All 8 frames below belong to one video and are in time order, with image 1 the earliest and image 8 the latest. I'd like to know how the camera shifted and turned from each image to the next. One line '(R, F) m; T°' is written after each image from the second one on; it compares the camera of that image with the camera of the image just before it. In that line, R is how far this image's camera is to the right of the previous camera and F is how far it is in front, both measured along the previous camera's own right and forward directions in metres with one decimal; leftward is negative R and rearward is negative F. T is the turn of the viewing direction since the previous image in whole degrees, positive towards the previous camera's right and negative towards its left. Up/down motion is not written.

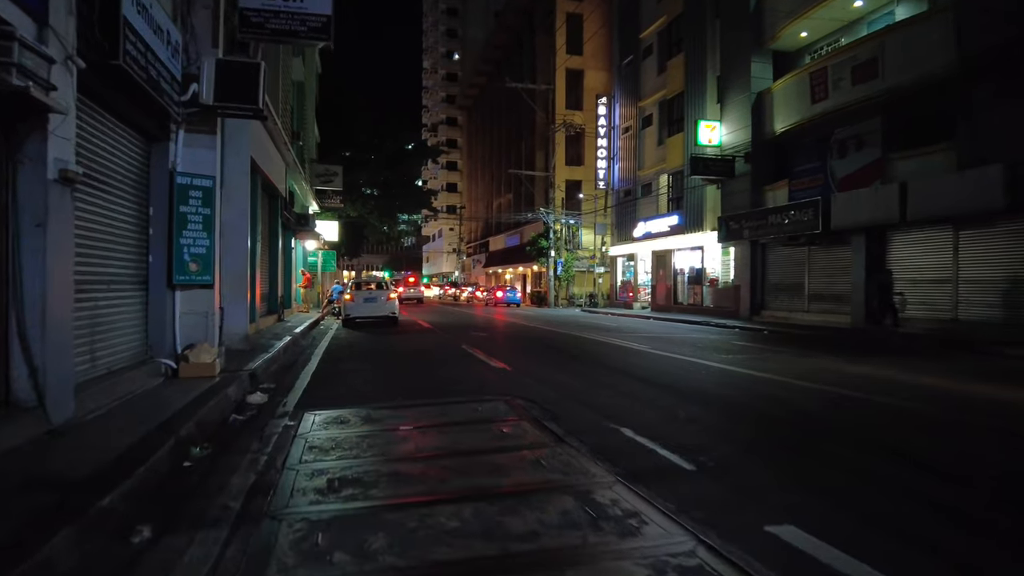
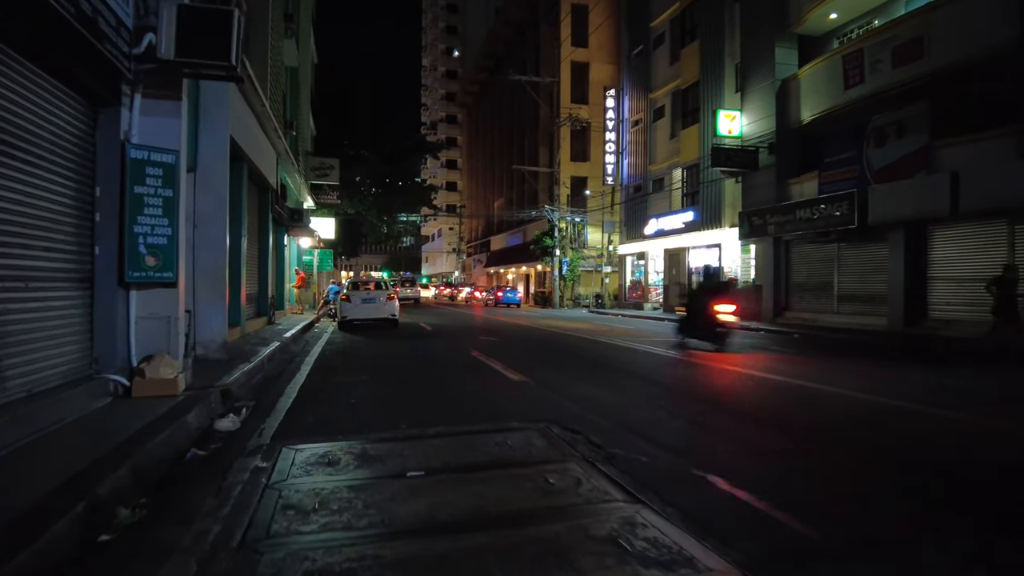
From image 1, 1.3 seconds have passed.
(-0.3, +1.6) m; 0°
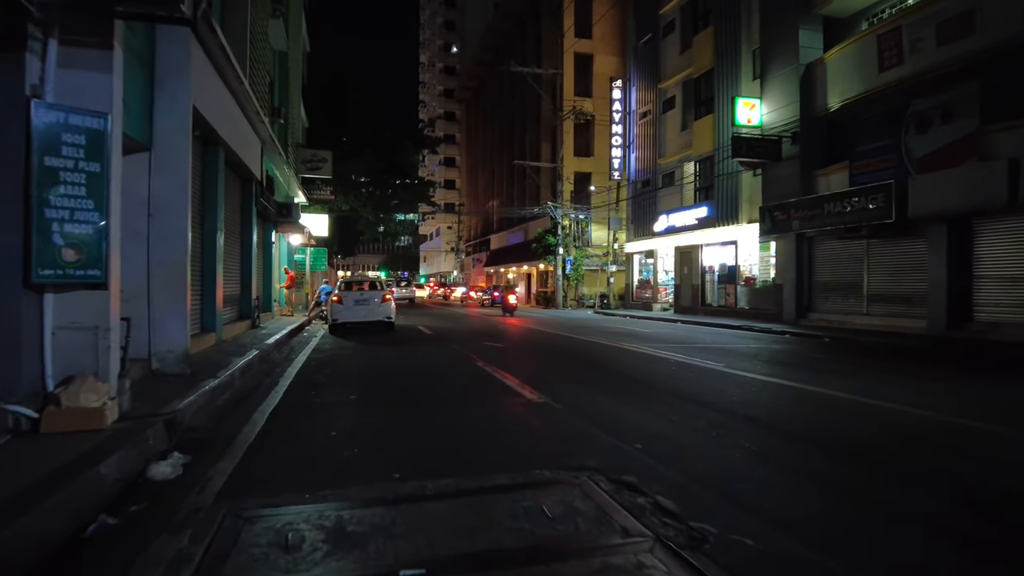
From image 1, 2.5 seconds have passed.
(-0.2, +1.6) m; 0°
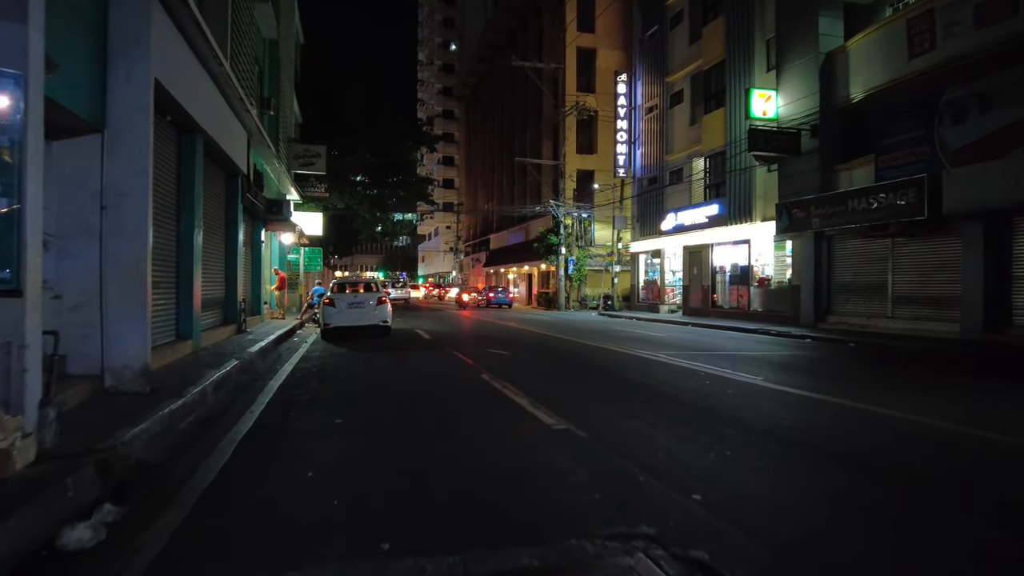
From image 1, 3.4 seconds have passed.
(-0.2, +1.2) m; 0°
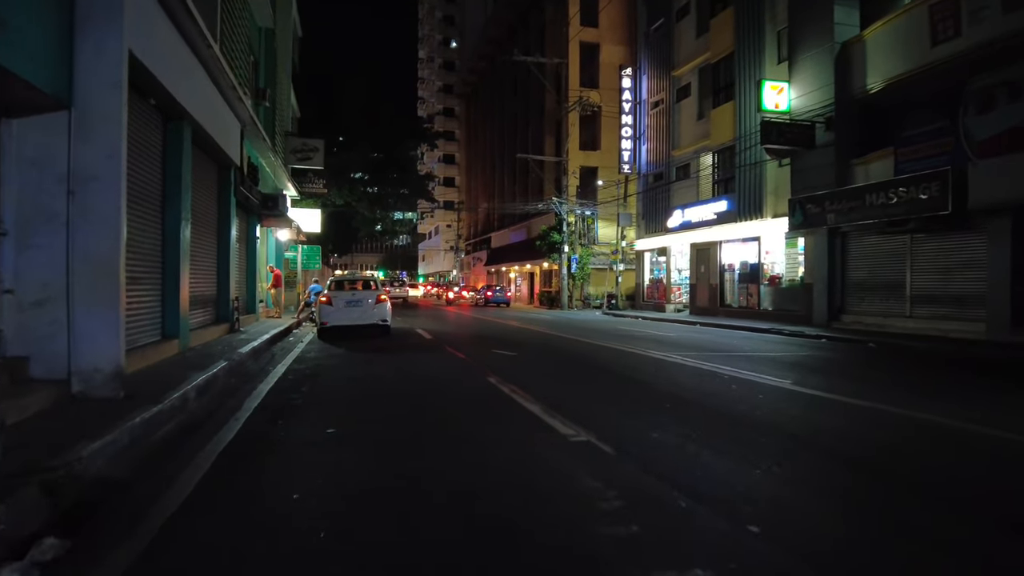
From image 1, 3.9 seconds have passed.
(-0.1, +0.7) m; 0°
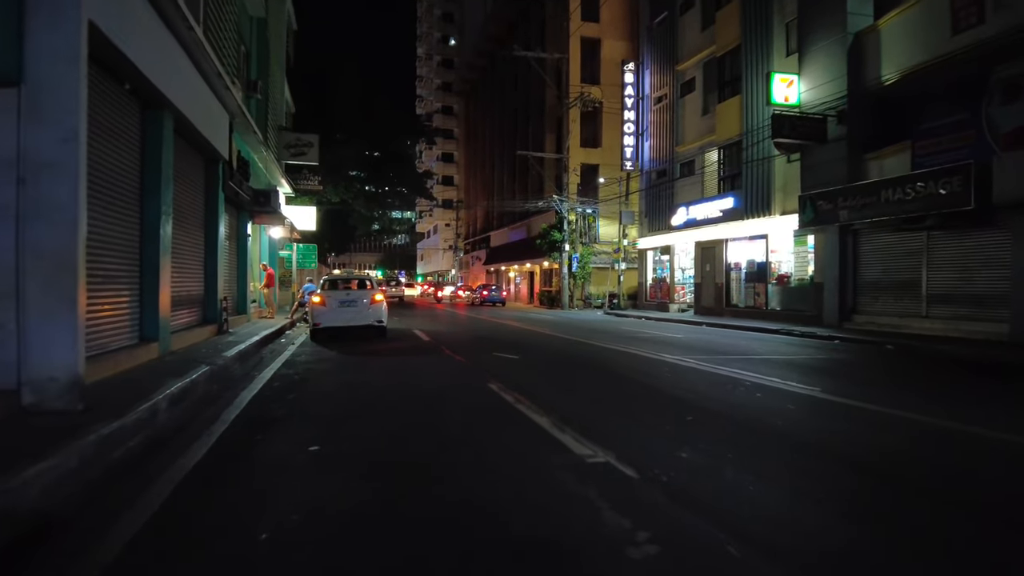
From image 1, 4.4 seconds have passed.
(-0.1, +0.7) m; 0°
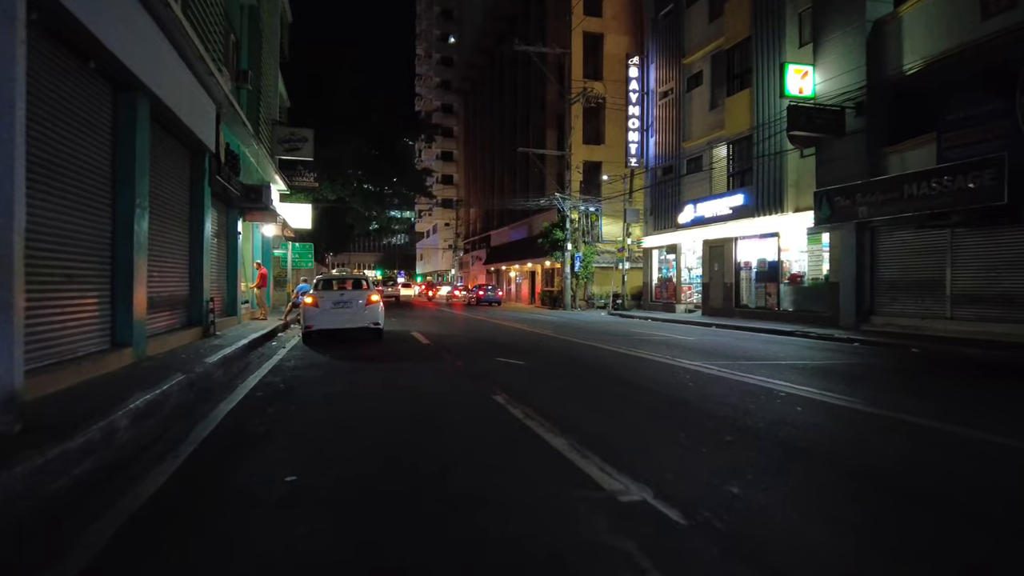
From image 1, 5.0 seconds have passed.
(-0.1, +0.9) m; 0°
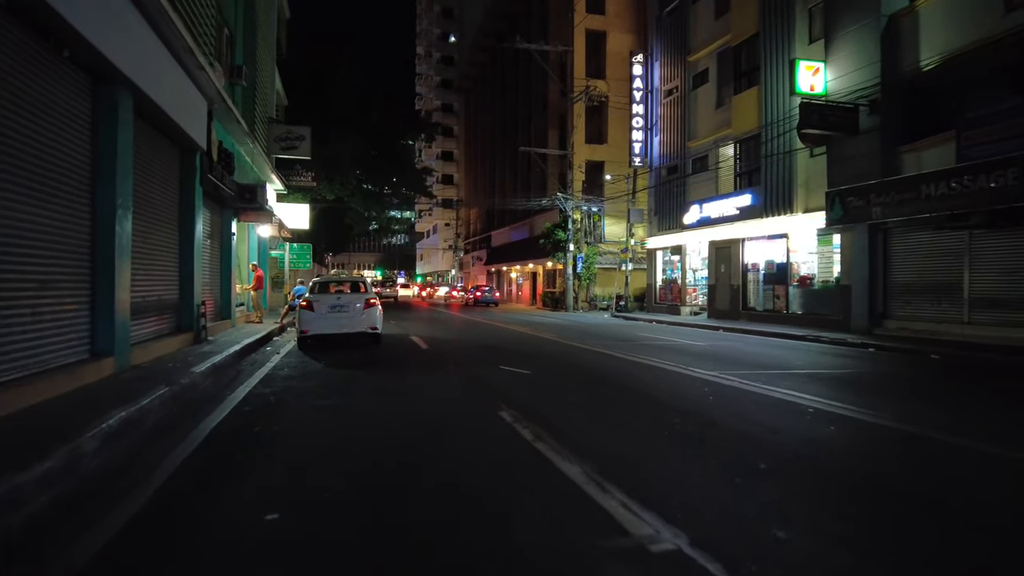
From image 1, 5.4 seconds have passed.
(-0.1, +0.6) m; 0°
